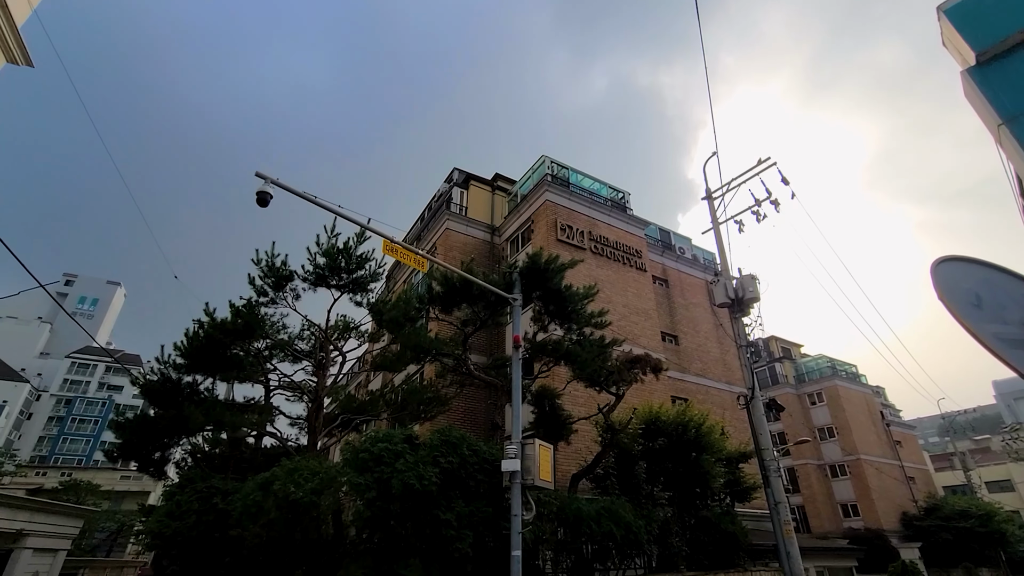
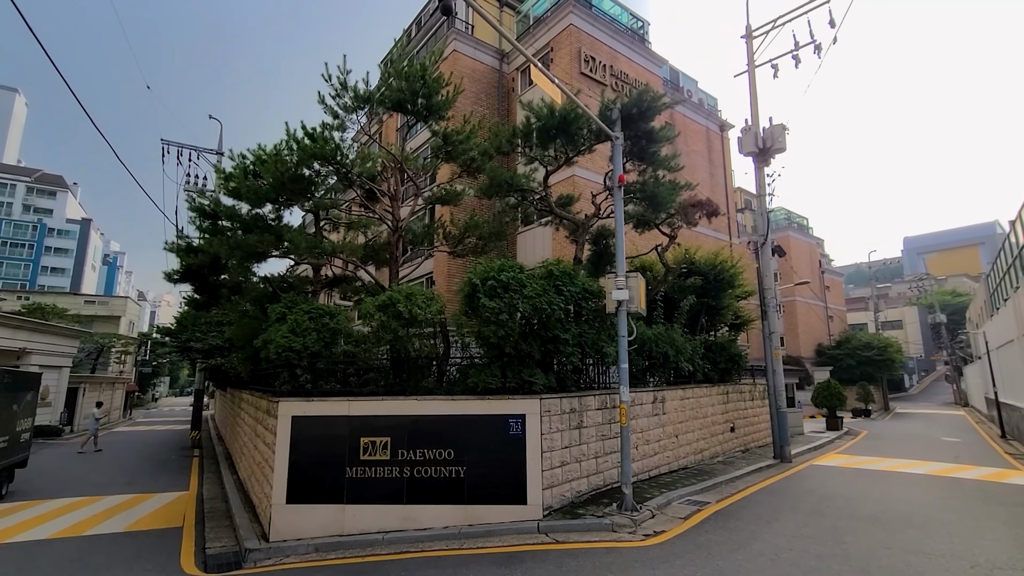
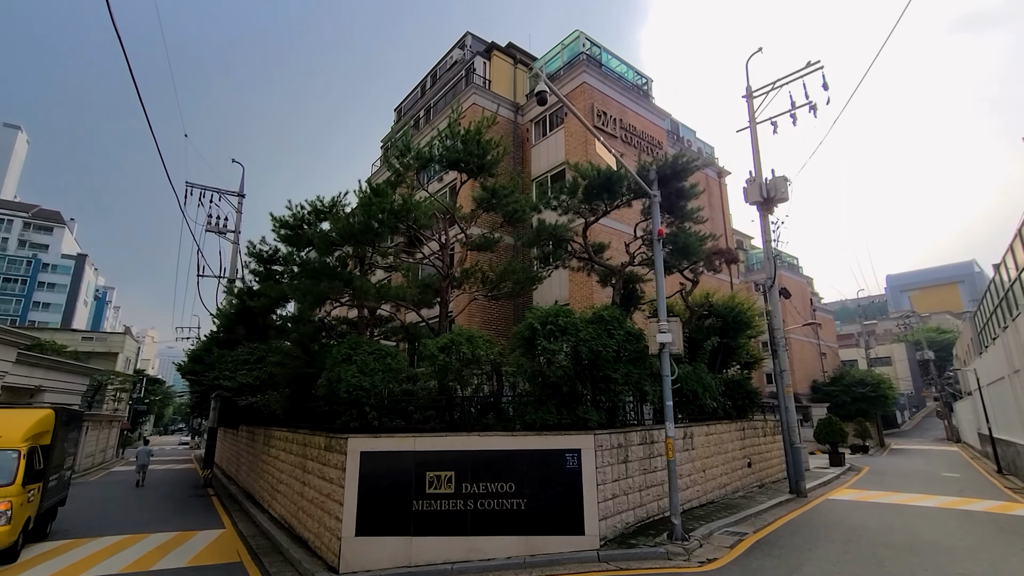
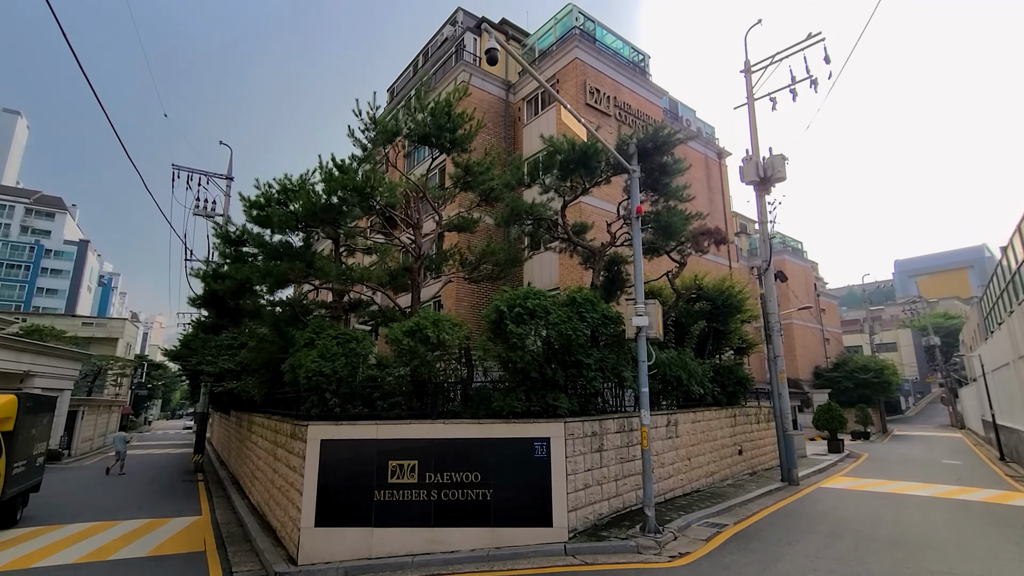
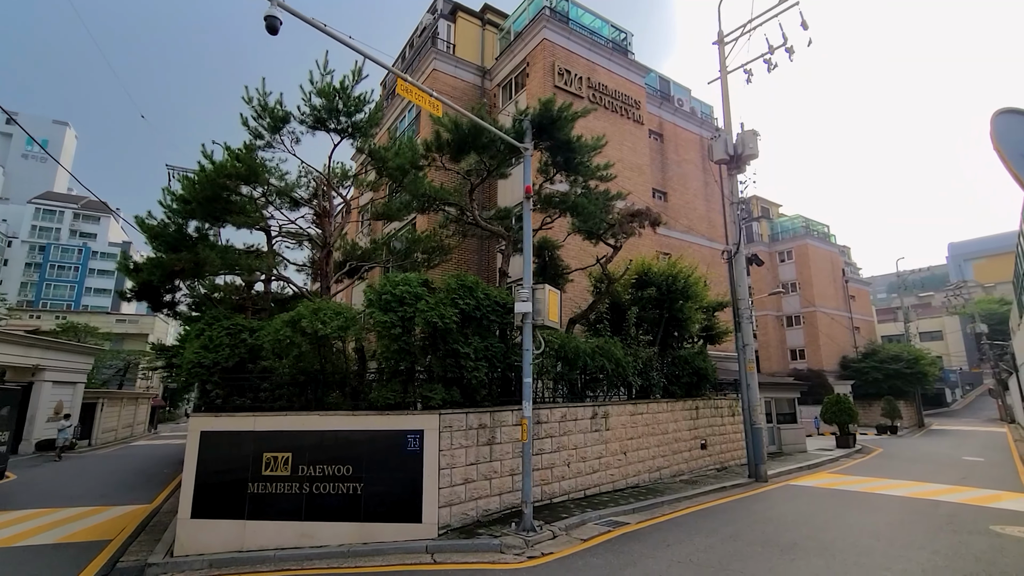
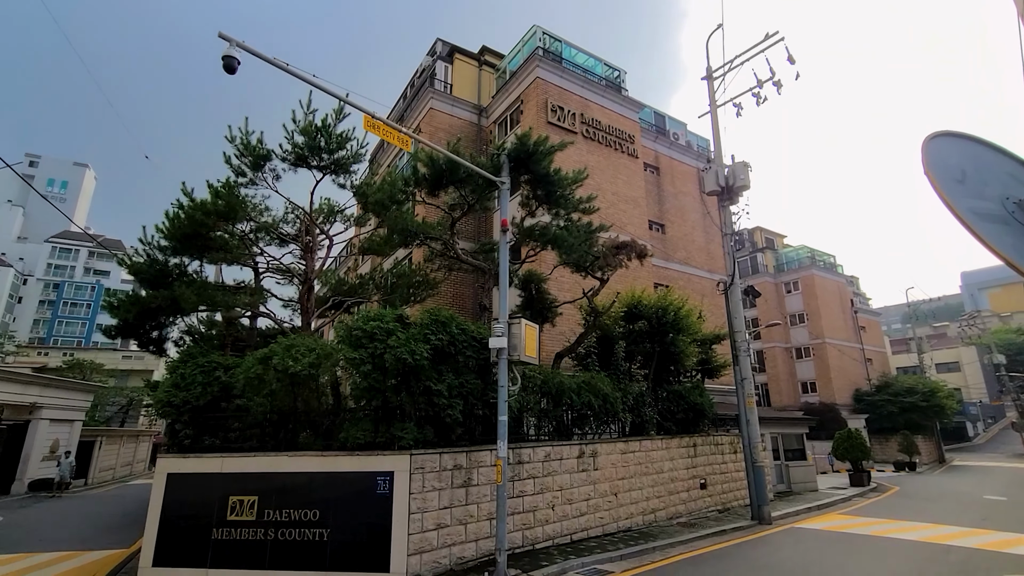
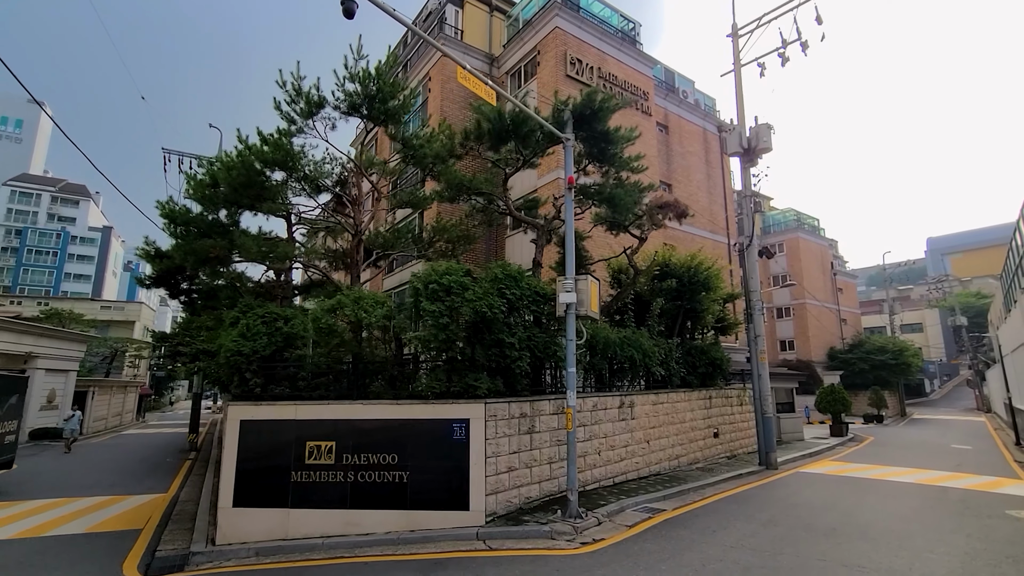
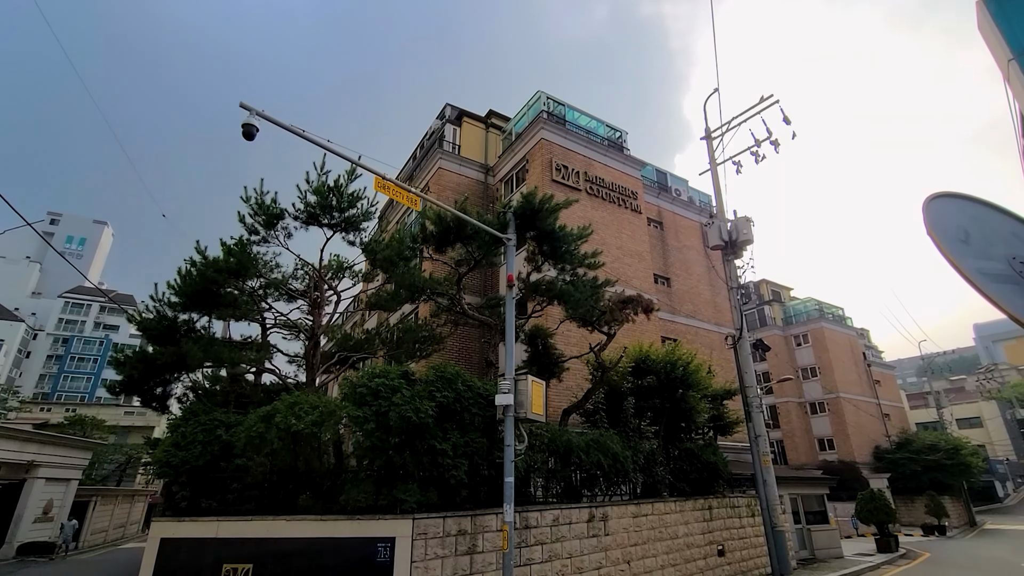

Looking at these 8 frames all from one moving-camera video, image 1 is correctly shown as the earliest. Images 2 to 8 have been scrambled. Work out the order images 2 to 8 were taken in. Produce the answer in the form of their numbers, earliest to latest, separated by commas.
8, 6, 5, 7, 2, 4, 3
